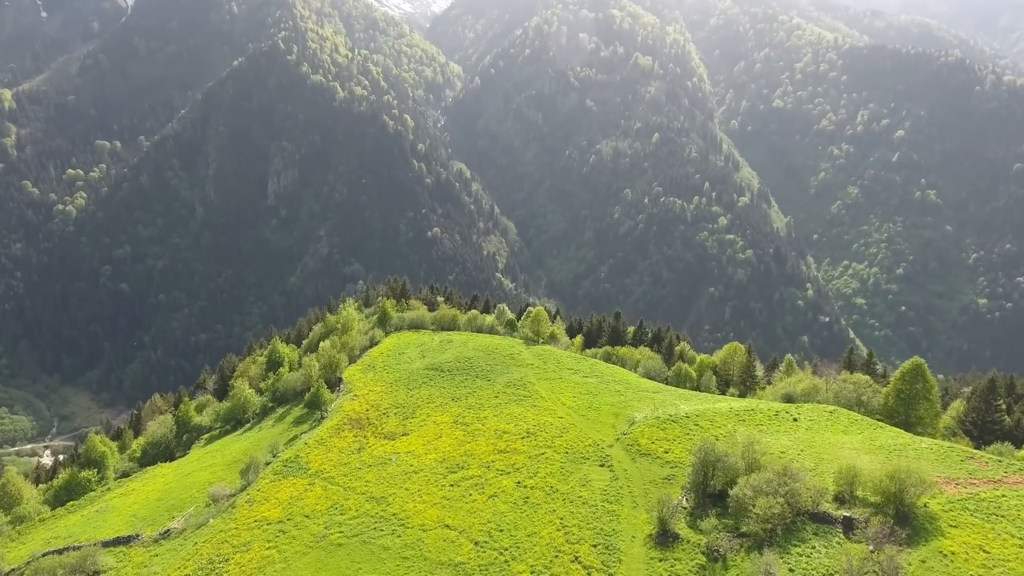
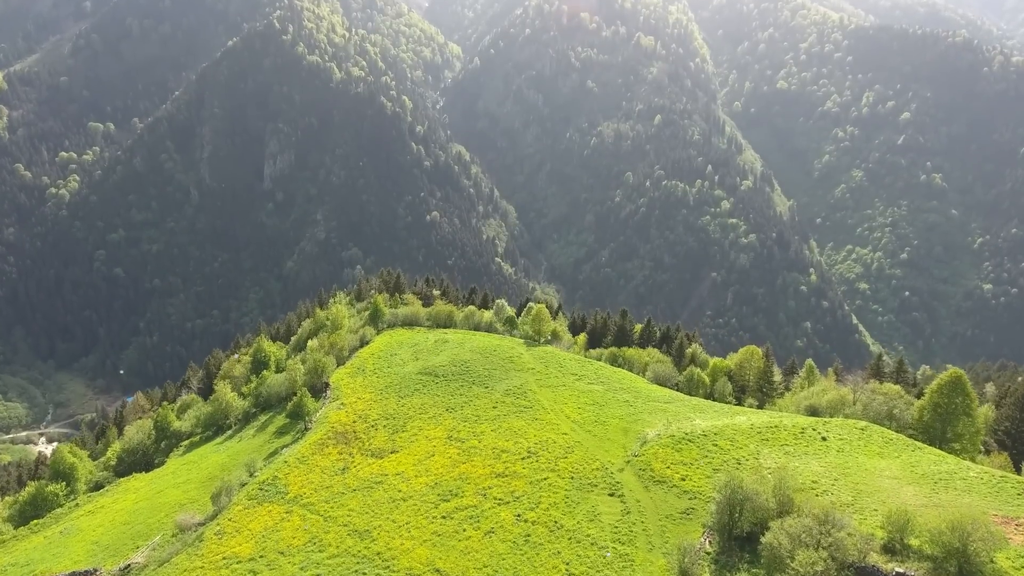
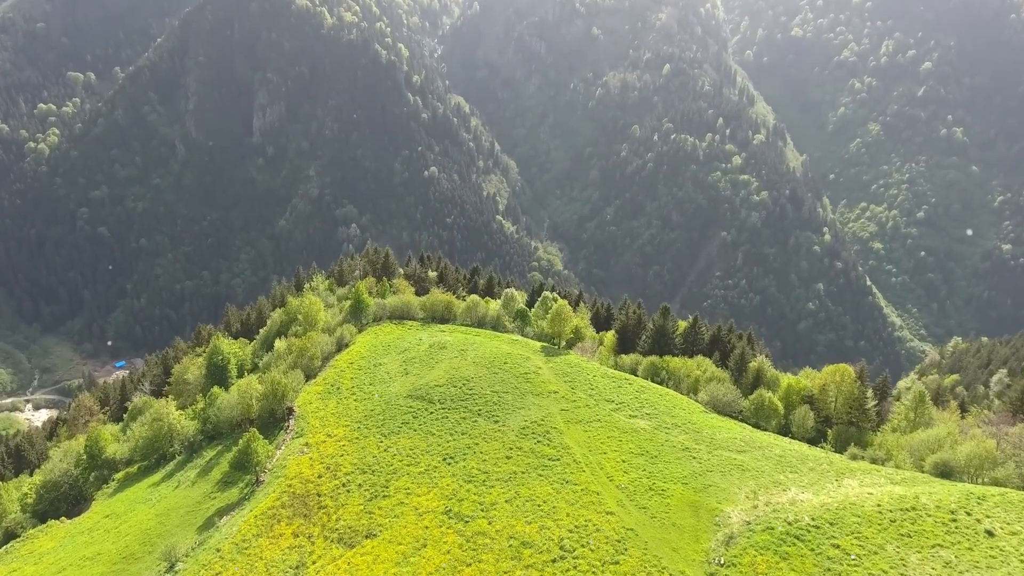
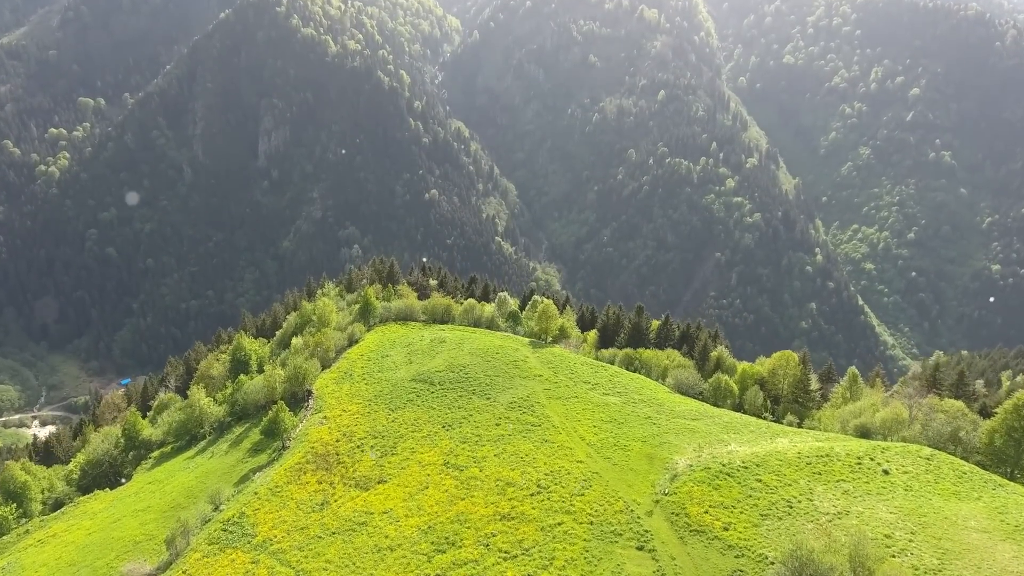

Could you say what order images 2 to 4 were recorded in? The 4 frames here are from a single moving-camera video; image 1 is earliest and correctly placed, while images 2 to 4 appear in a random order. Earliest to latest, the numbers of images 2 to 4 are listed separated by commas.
2, 4, 3
